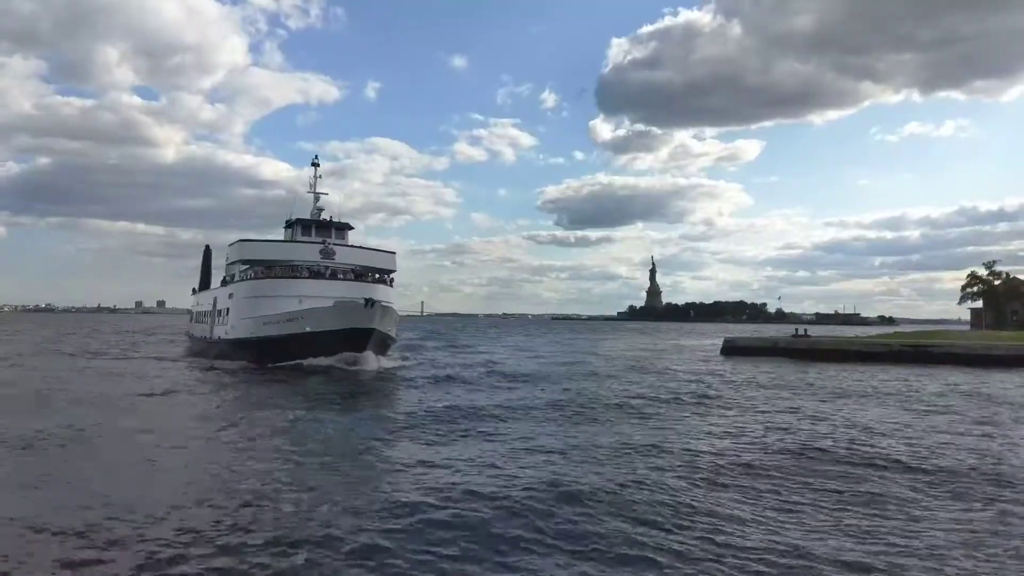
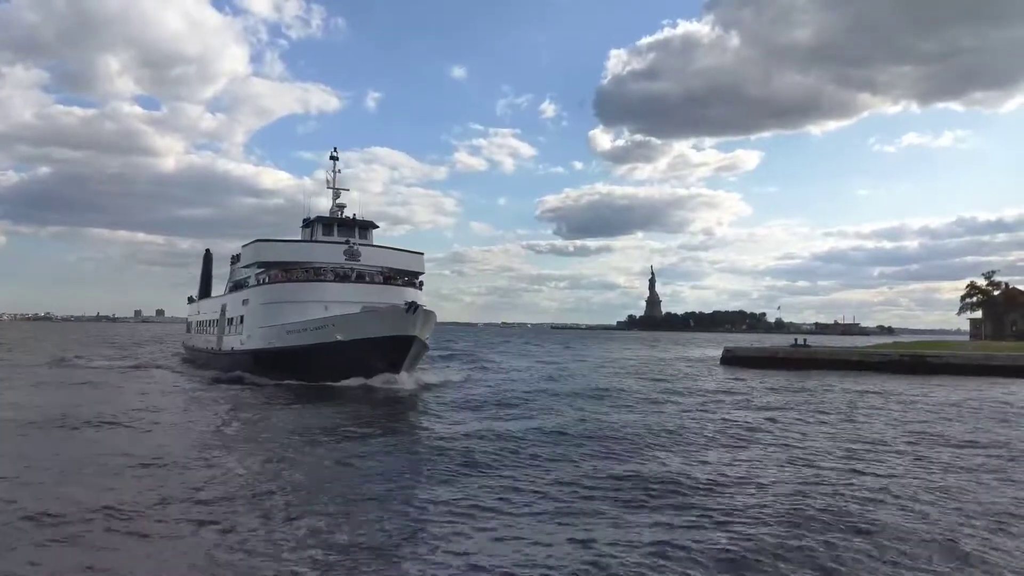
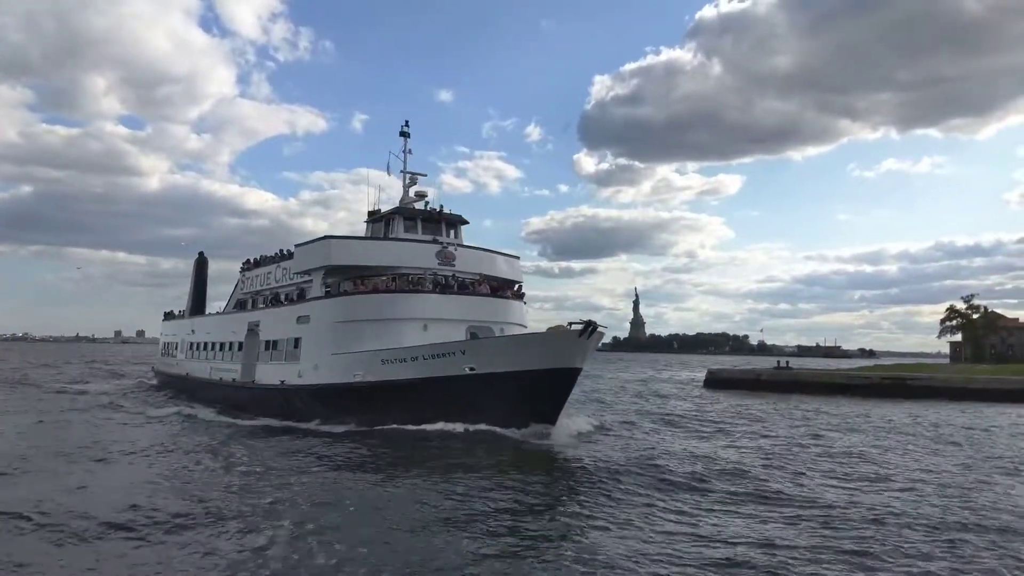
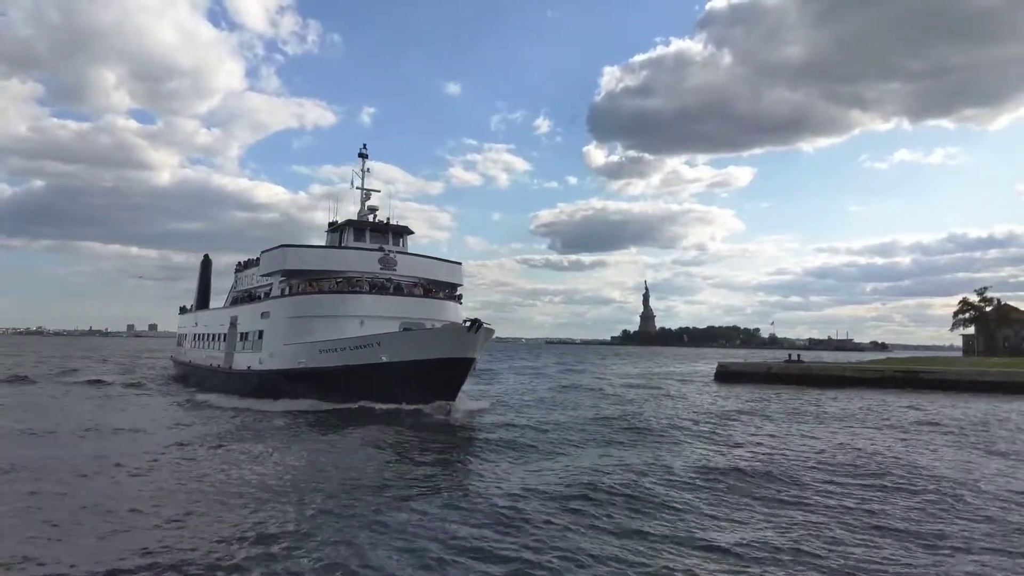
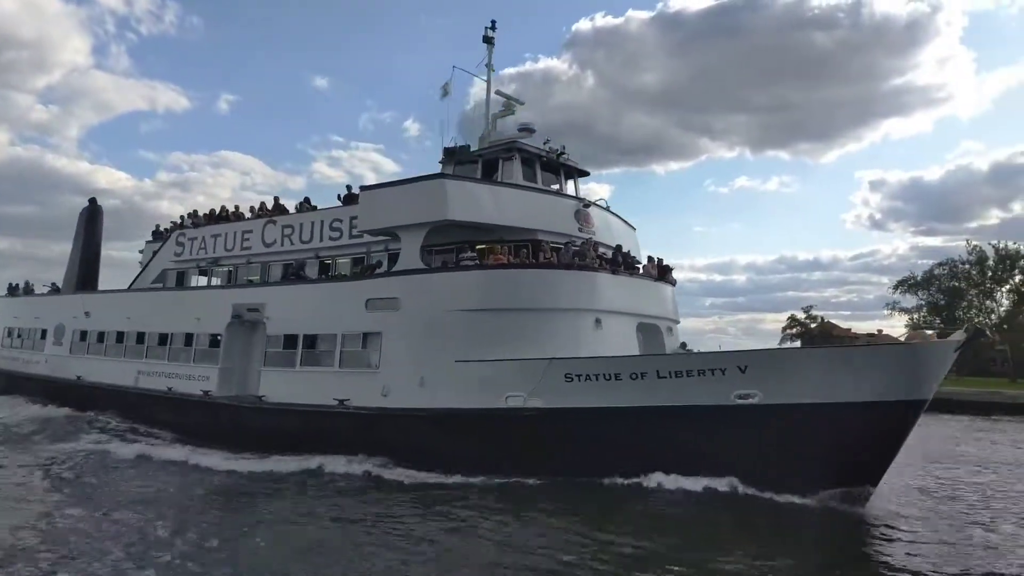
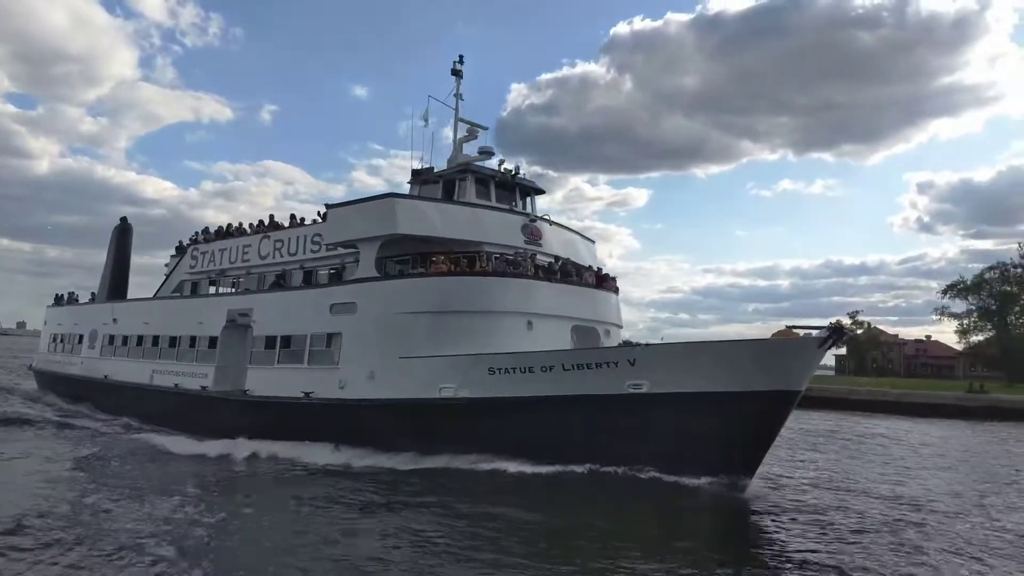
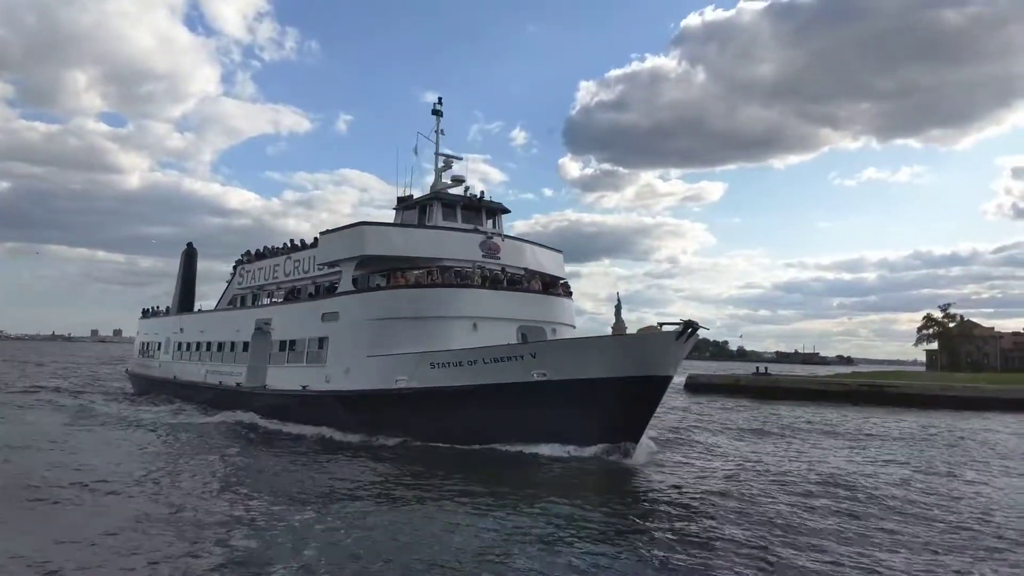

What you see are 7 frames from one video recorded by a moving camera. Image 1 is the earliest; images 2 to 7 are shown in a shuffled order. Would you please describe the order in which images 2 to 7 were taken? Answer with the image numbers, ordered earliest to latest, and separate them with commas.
2, 4, 3, 7, 6, 5
